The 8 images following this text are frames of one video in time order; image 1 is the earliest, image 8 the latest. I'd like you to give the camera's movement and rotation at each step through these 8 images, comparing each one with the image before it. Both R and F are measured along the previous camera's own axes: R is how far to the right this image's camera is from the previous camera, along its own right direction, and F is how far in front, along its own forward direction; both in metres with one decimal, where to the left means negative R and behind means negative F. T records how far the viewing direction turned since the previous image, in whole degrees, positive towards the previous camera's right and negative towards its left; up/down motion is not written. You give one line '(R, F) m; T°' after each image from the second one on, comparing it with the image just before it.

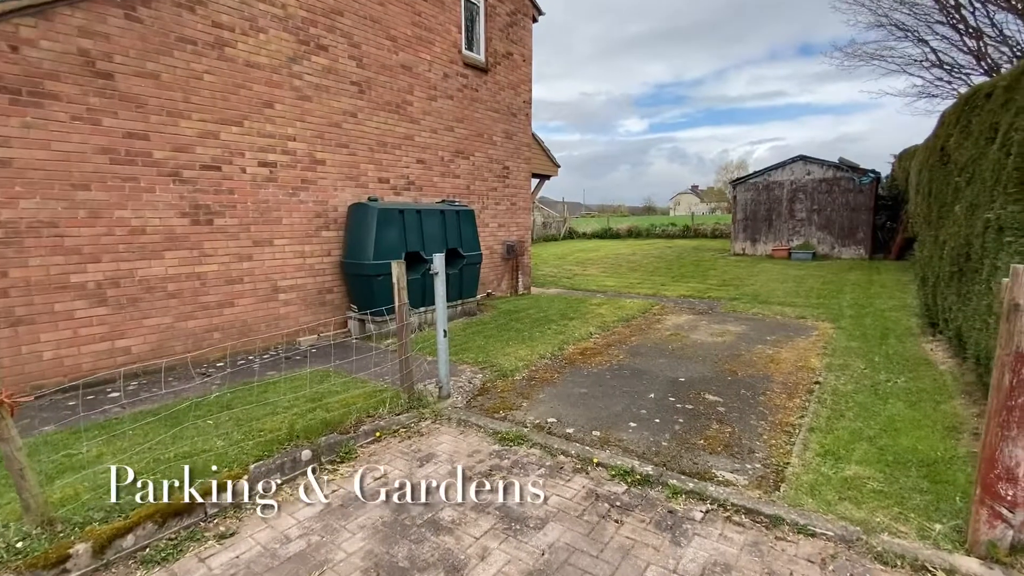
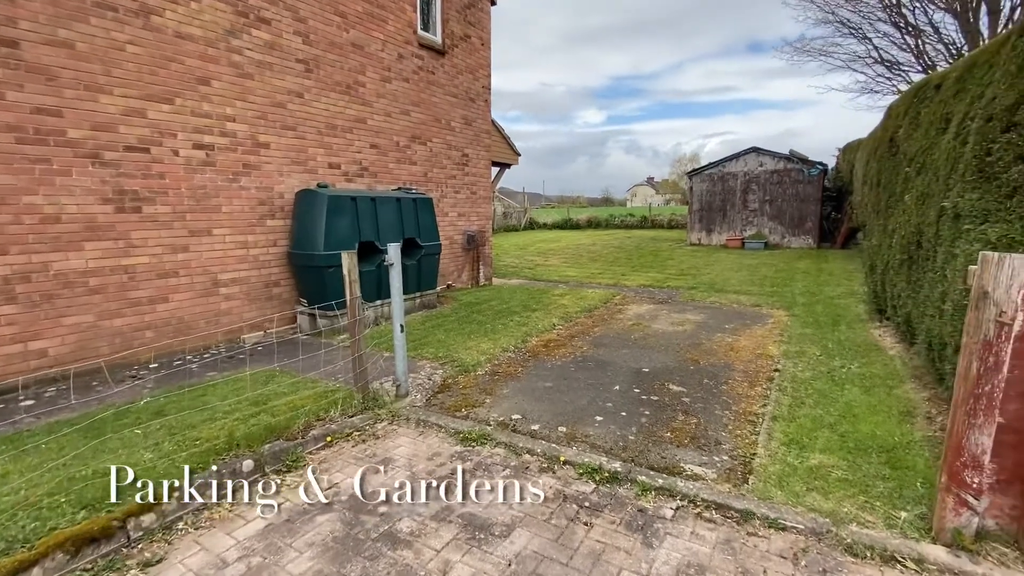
(0.0, +0.2) m; +5°
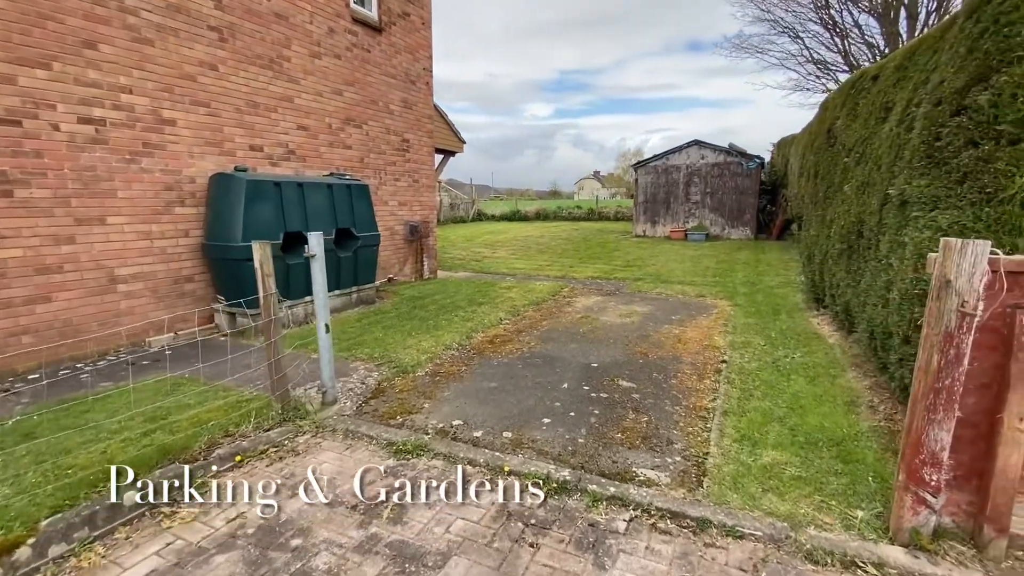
(+0.1, +0.3) m; +6°
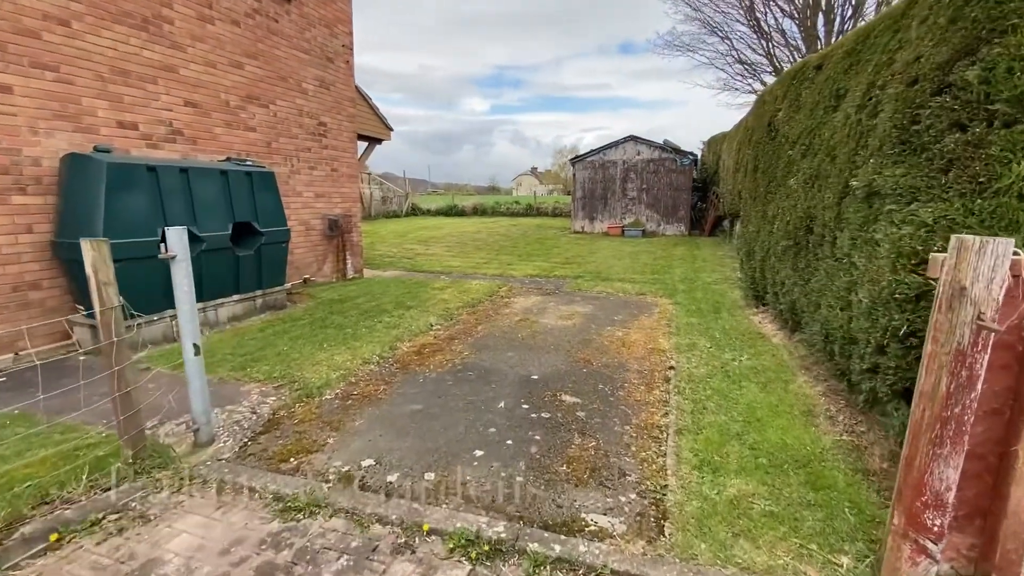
(+0.1, +0.5) m; +7°
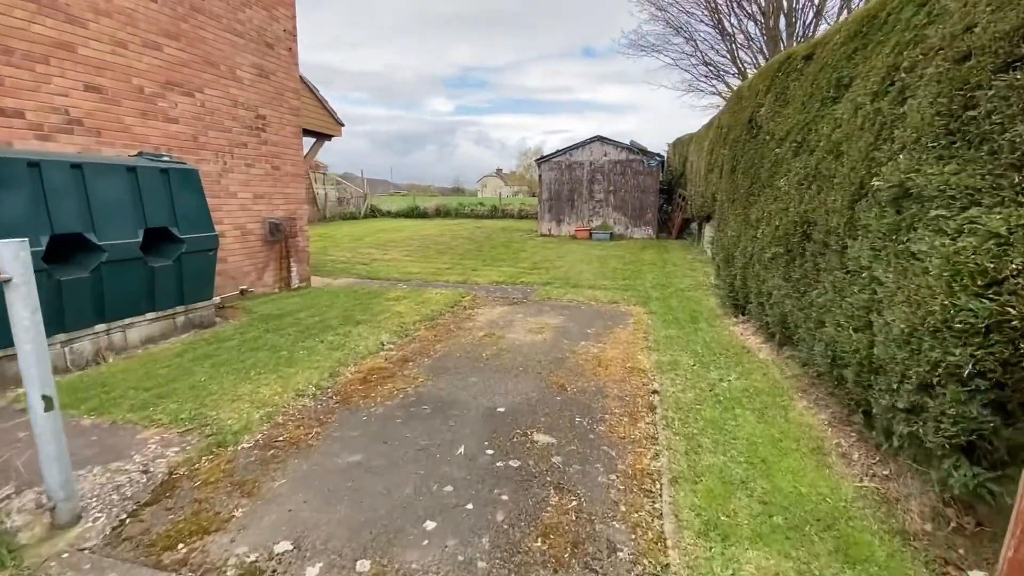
(0.0, +0.5) m; +4°
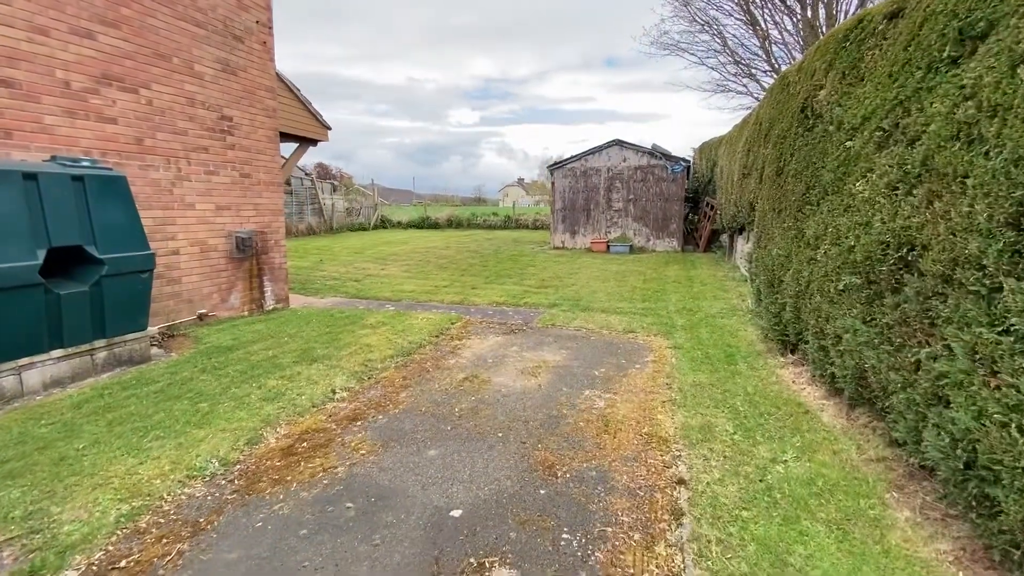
(+0.3, +0.9) m; -3°
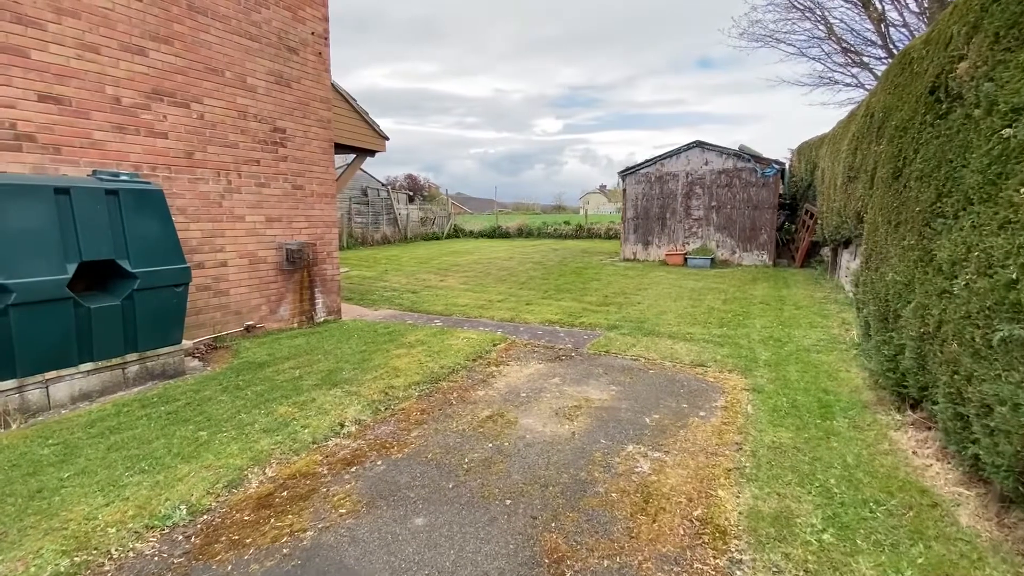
(+0.3, +0.5) m; -10°
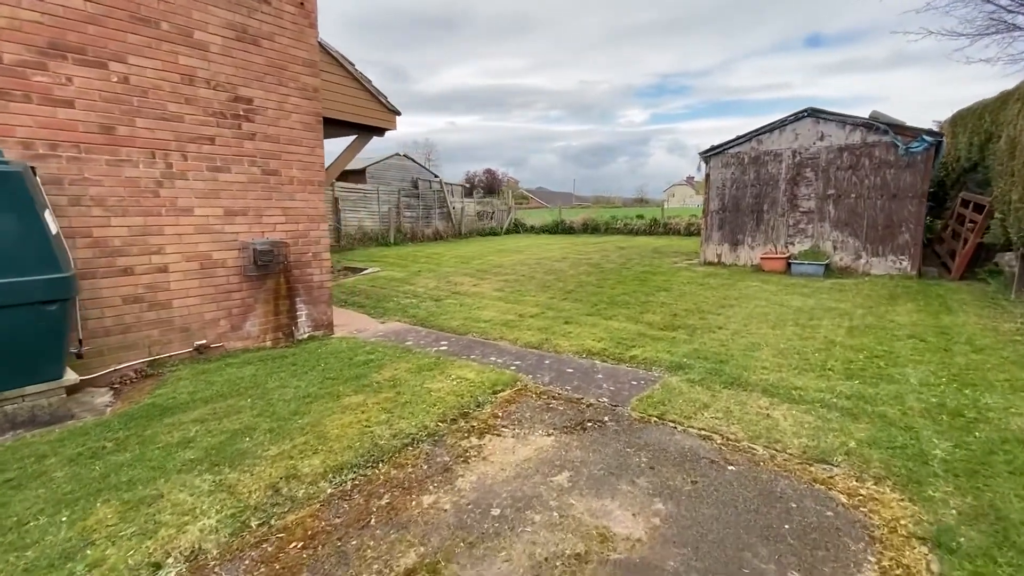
(+0.5, +1.5) m; -10°
